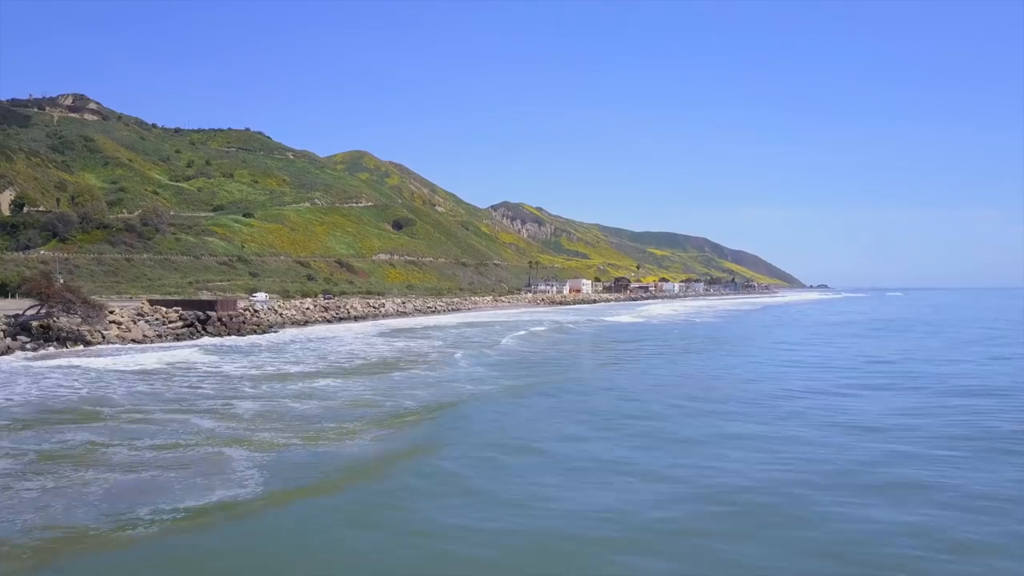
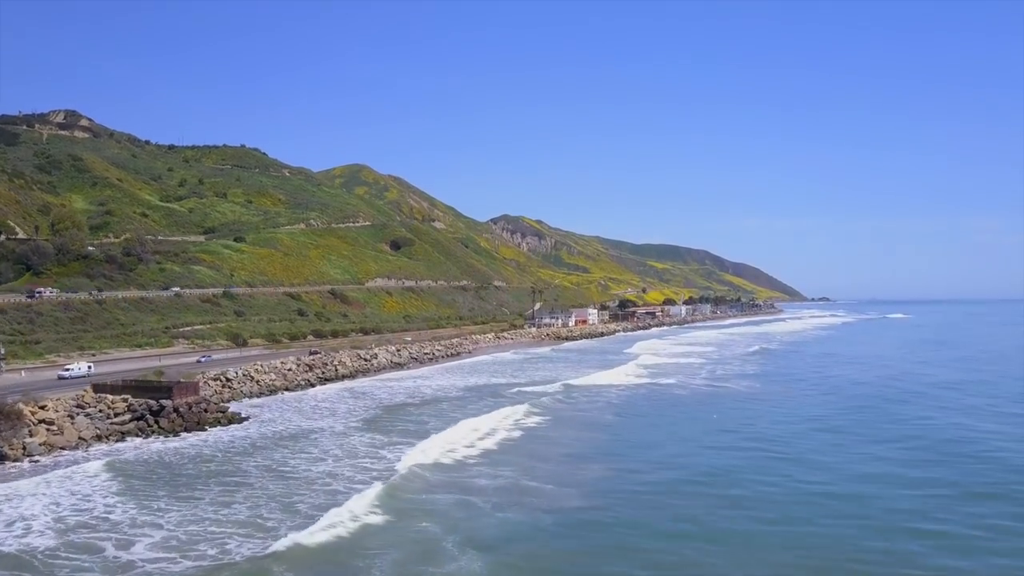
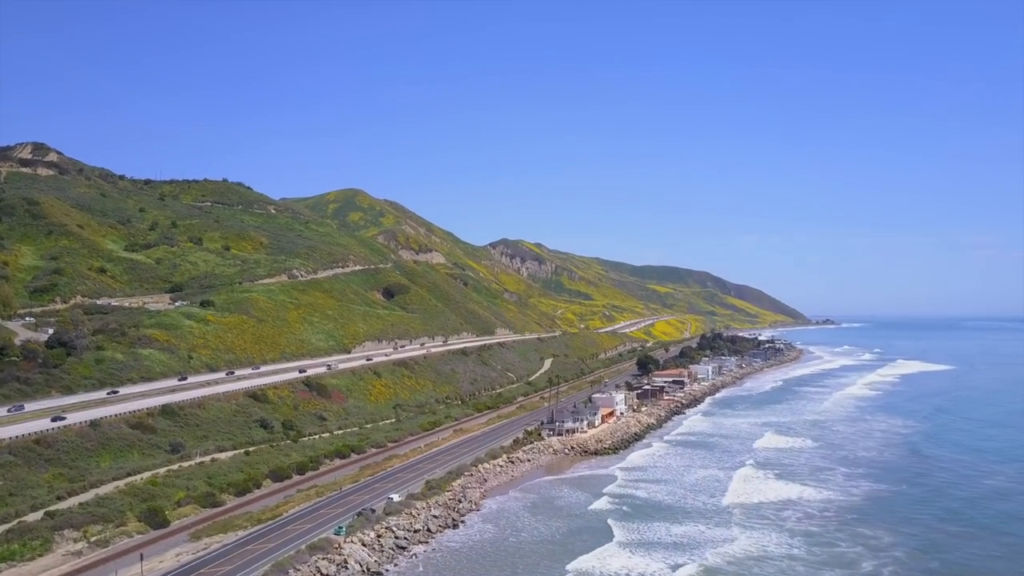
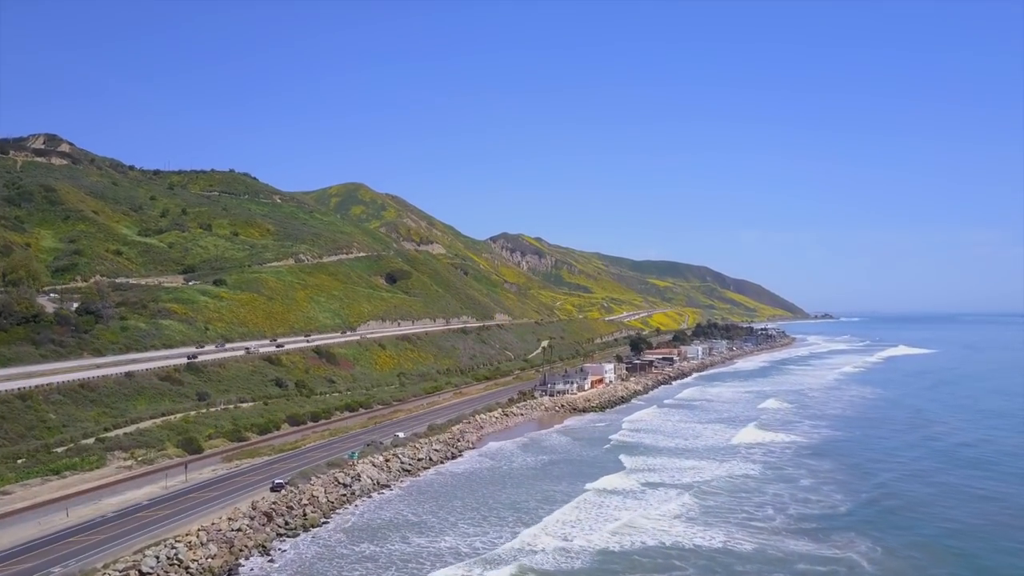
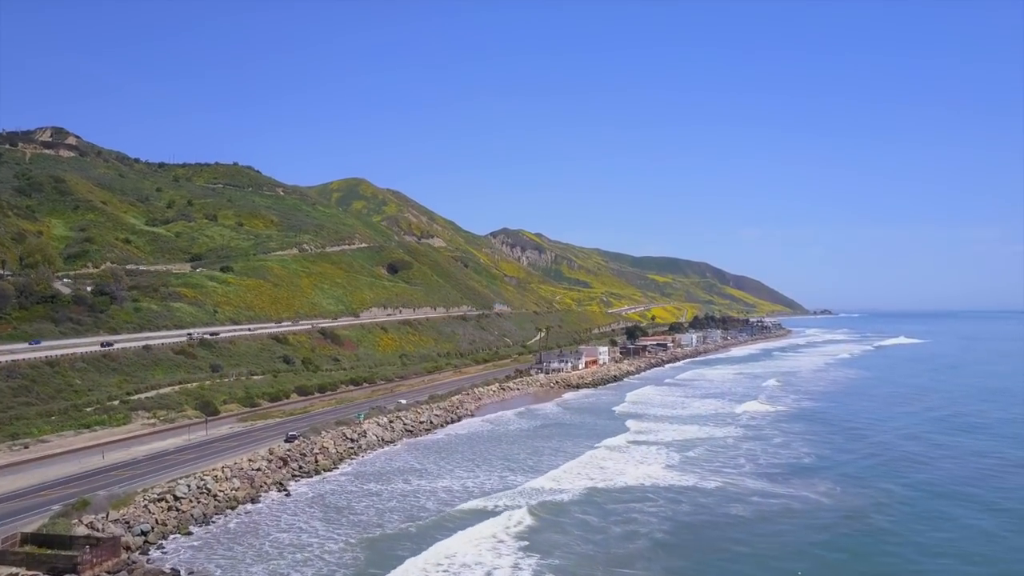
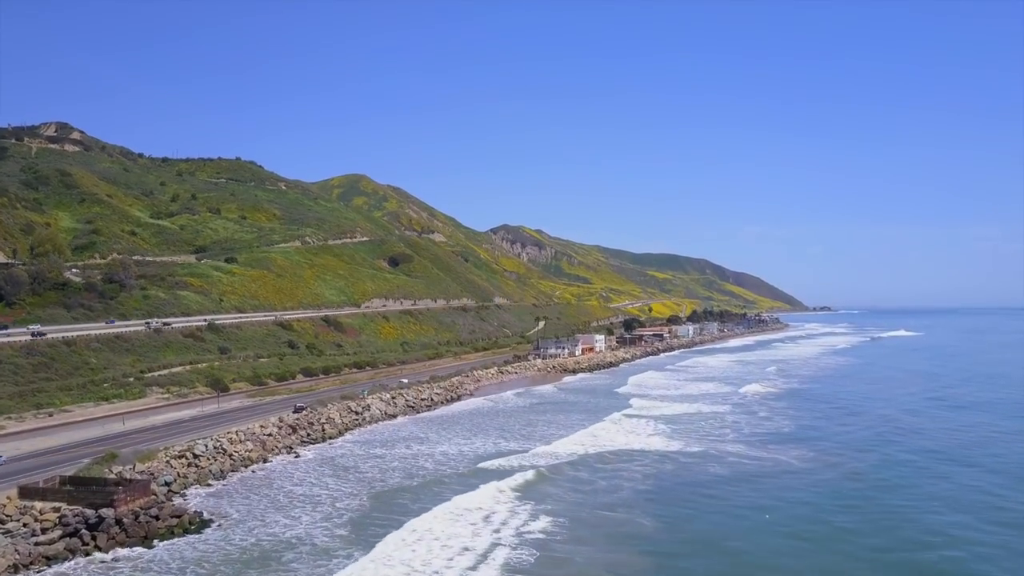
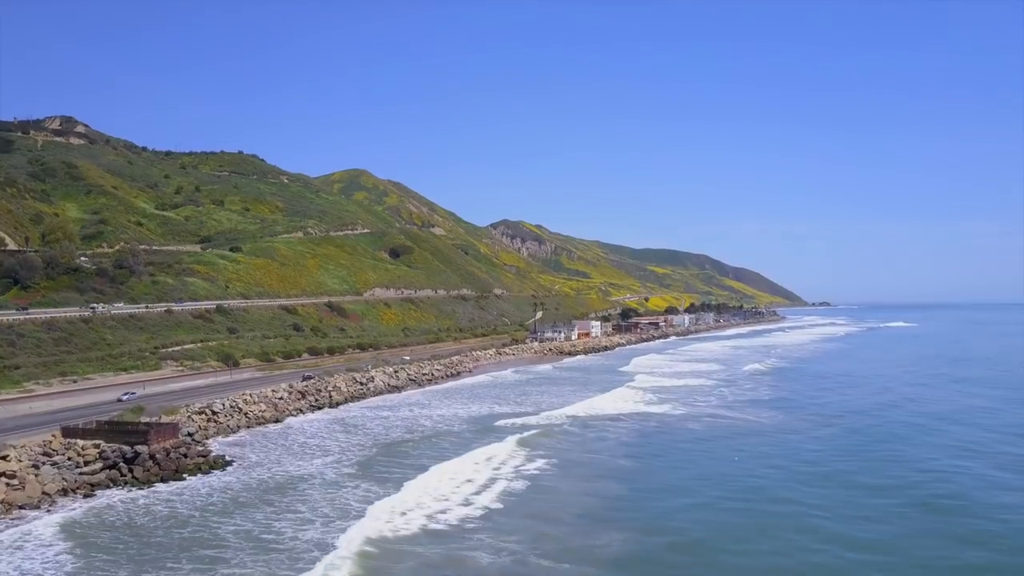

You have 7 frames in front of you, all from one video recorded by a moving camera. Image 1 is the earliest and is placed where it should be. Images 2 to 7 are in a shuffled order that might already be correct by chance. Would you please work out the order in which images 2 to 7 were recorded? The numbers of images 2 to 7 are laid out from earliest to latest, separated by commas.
2, 7, 6, 5, 4, 3
